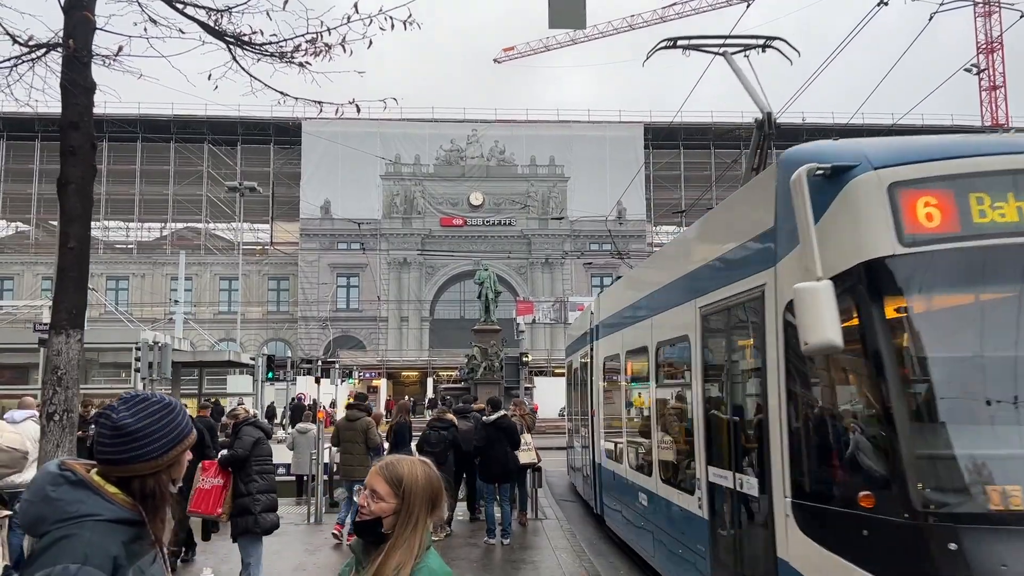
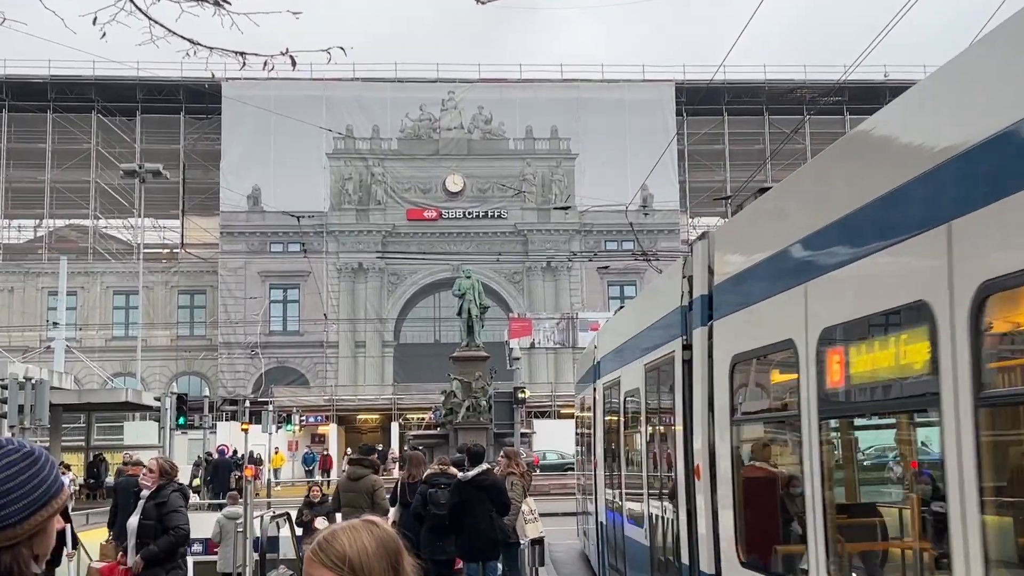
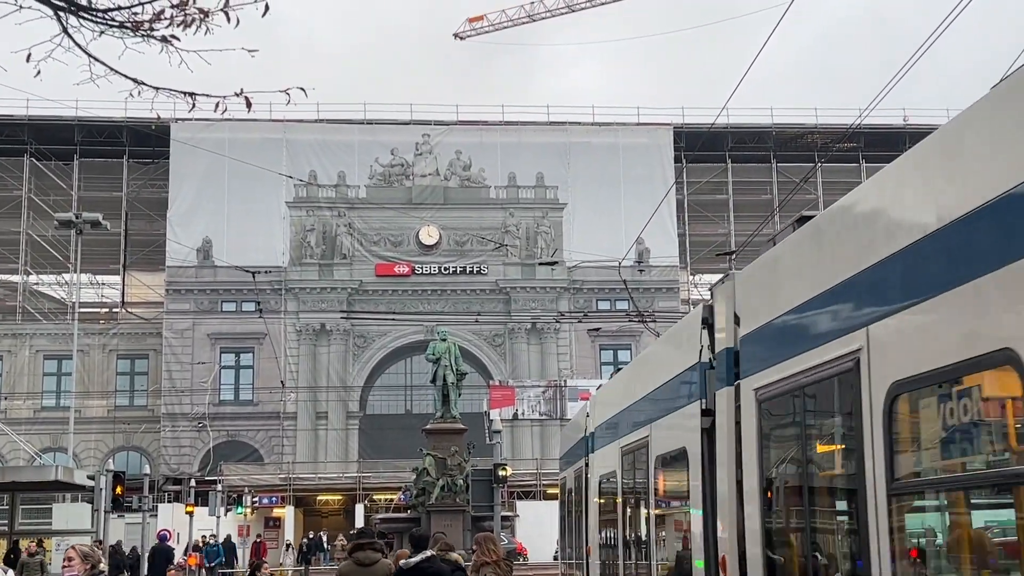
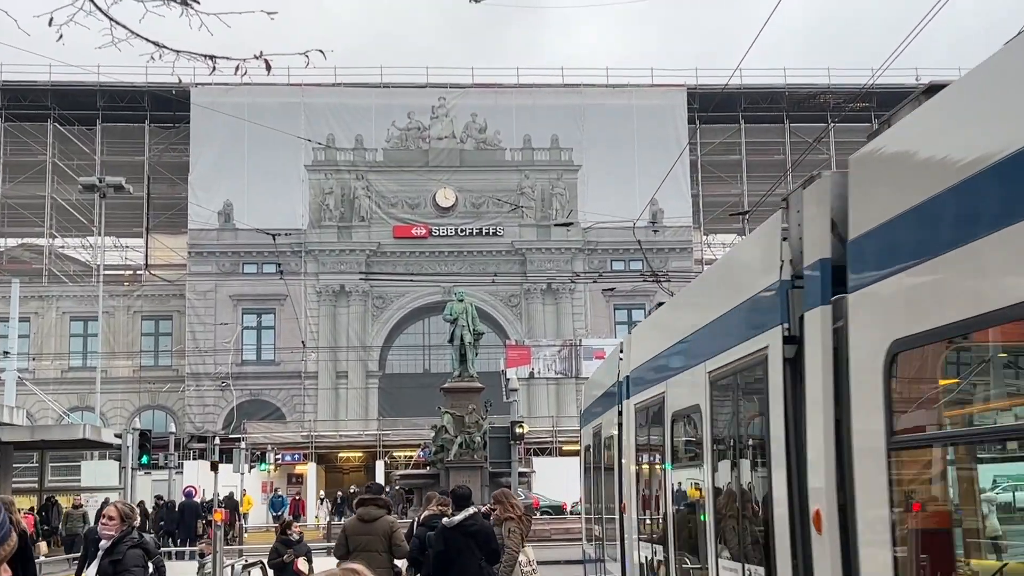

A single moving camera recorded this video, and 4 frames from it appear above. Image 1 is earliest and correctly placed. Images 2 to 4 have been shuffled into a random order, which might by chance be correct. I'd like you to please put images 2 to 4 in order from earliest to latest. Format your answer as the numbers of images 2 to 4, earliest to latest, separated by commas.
2, 4, 3
